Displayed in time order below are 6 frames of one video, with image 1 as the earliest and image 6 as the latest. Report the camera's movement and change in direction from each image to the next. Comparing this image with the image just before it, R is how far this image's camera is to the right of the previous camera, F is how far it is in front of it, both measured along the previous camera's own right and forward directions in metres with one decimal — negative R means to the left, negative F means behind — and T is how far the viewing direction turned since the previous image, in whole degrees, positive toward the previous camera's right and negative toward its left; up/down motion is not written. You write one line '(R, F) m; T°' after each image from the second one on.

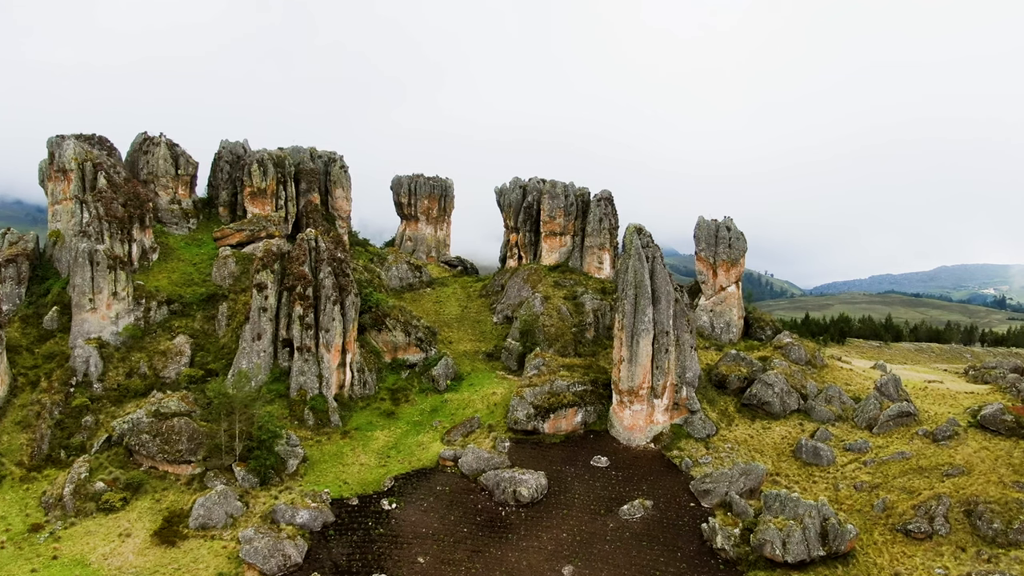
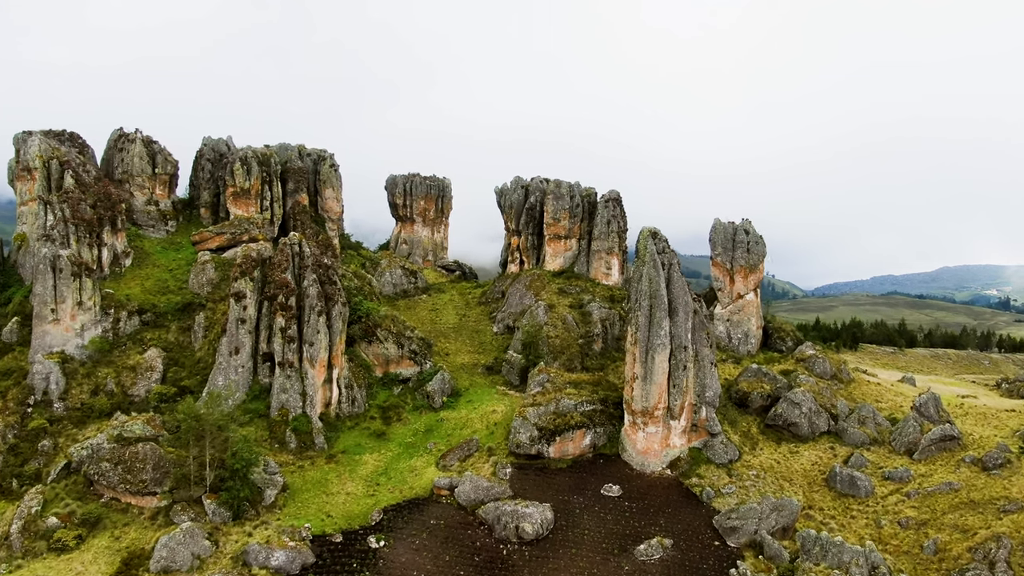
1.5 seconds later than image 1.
(-0.1, +3.5) m; 0°
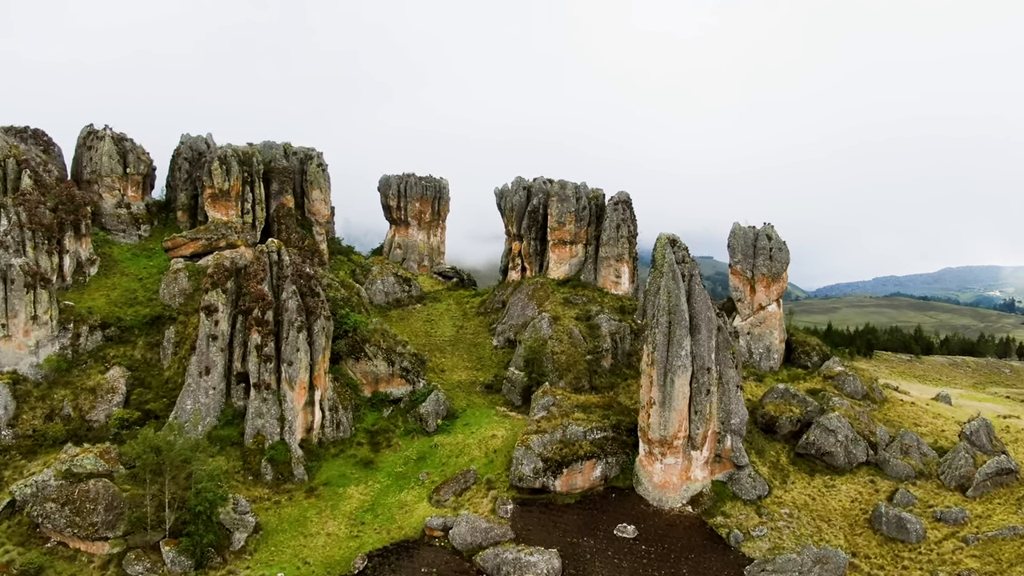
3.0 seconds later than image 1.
(-0.1, +3.7) m; 0°
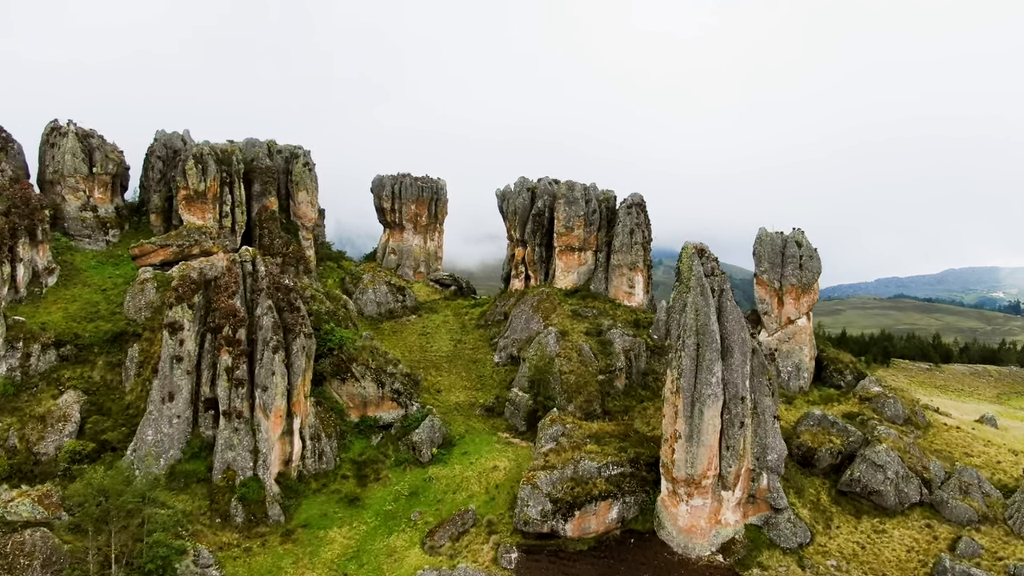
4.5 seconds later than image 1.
(-0.2, +3.9) m; 0°
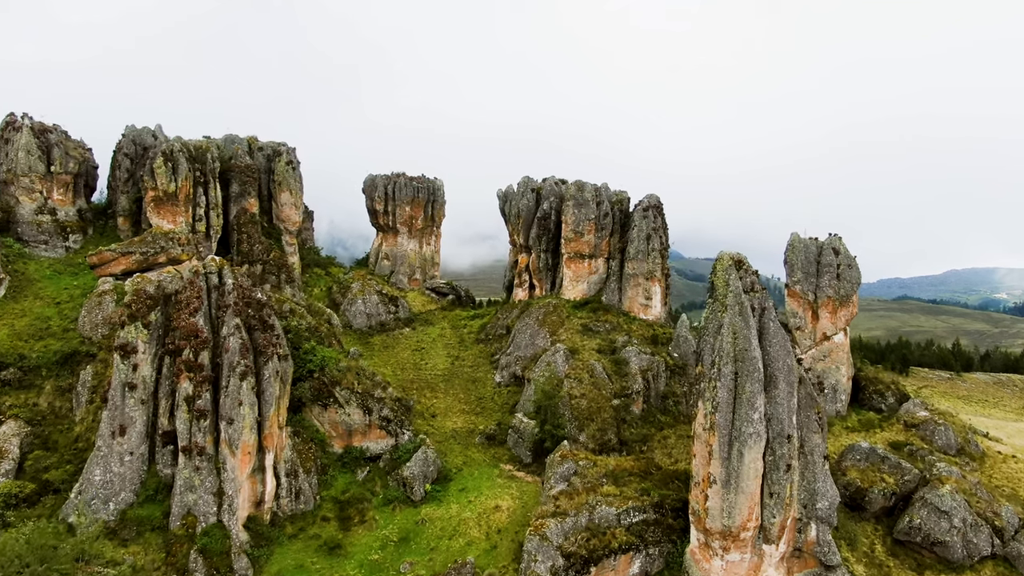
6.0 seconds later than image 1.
(-0.2, +3.9) m; 0°
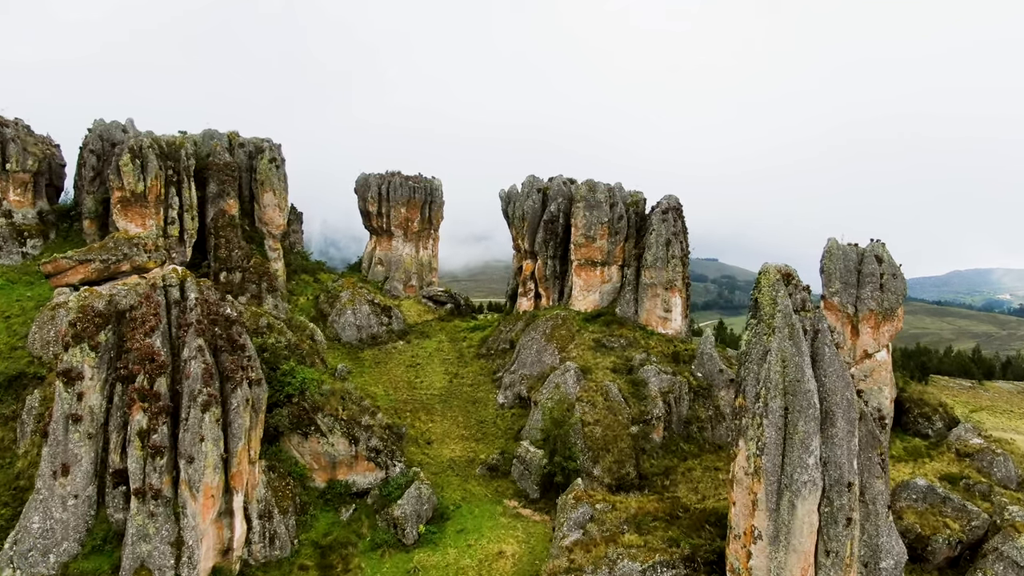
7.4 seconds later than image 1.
(-0.3, +3.5) m; 0°
